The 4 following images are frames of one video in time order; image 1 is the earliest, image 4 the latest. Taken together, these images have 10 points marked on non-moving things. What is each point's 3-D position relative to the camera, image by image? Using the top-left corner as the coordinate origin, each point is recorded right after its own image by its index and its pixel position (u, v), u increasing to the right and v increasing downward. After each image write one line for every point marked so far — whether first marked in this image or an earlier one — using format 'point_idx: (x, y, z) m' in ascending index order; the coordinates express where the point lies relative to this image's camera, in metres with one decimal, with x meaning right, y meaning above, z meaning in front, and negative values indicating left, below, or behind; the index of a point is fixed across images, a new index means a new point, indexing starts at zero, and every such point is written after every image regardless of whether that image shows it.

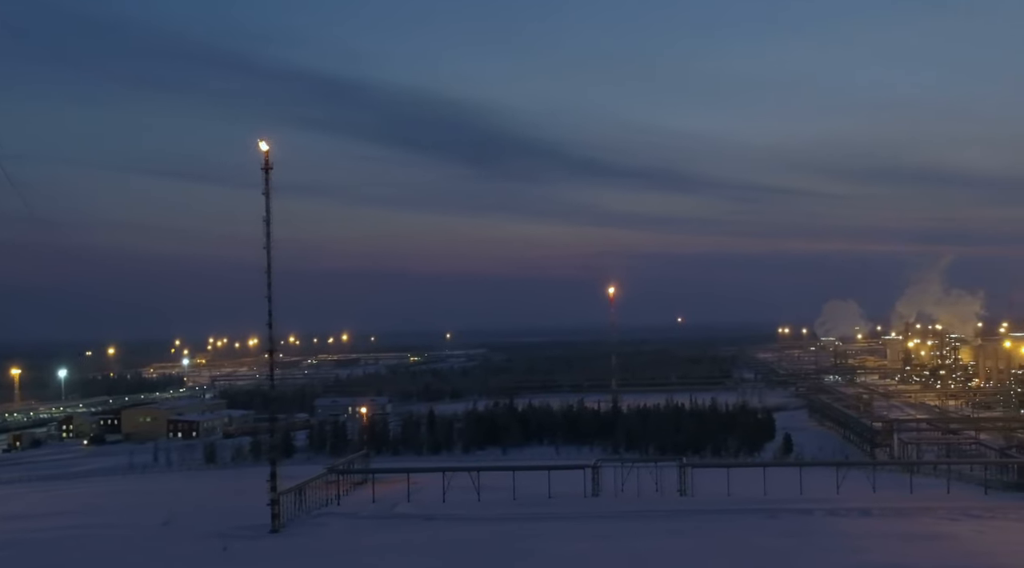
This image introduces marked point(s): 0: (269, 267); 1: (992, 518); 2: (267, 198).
0: (-3.8, +0.3, +17.0) m
1: (+7.7, -3.7, +17.4) m
2: (-3.8, +1.4, +17.0) m
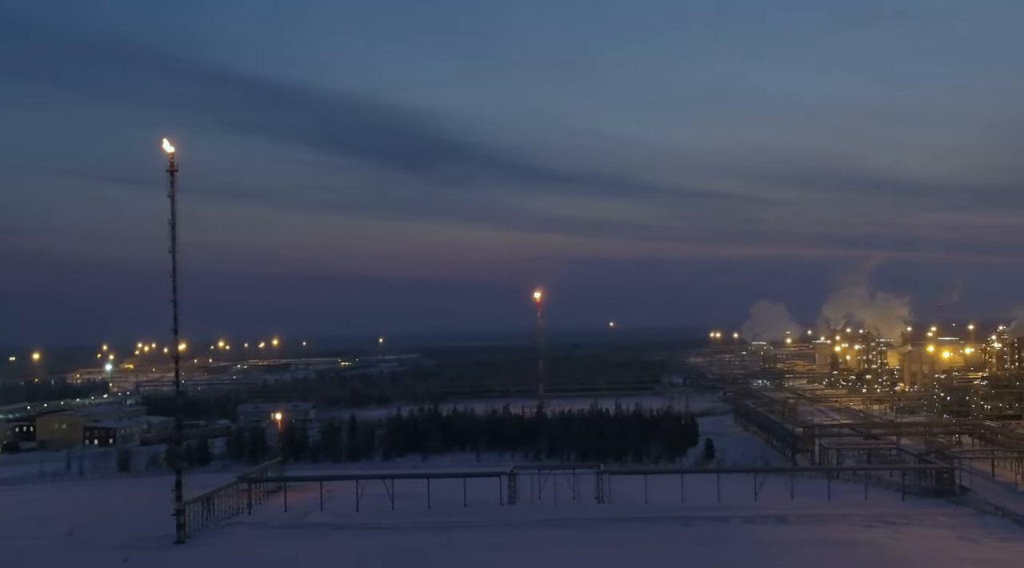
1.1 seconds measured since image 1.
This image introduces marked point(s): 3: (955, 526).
0: (-5.2, +0.2, +16.7) m
1: (+6.3, -3.8, +17.3) m
2: (-5.2, +1.3, +16.7) m
3: (+7.0, -3.8, +17.2) m
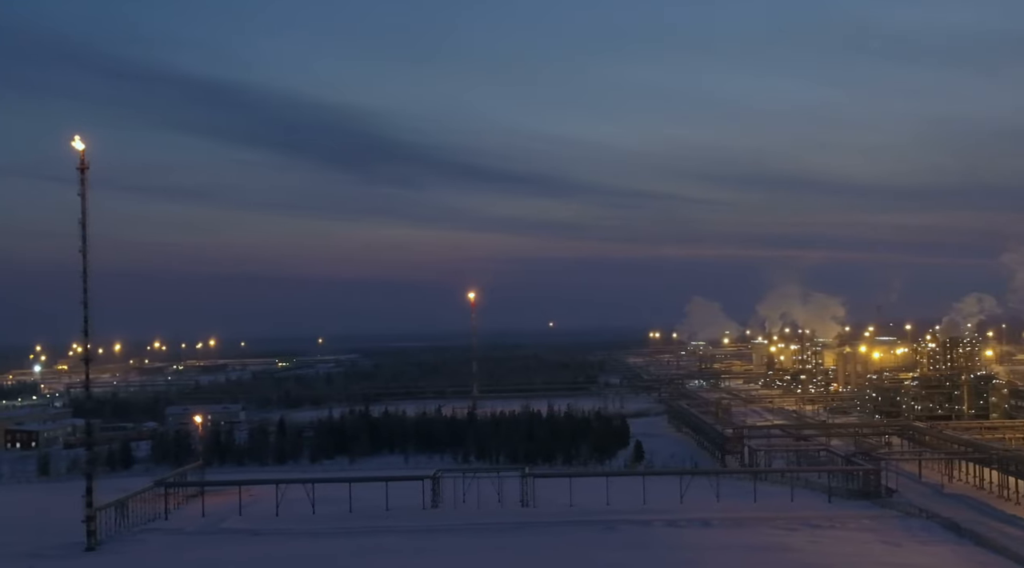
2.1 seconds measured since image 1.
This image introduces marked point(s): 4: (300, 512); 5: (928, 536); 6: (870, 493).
0: (-6.4, +0.1, +16.4) m
1: (+5.0, -3.8, +17.2) m
2: (-6.4, +1.2, +16.4) m
3: (+5.8, -3.8, +17.1) m
4: (-3.4, -3.7, +17.5) m
5: (+6.4, -3.9, +16.8) m
6: (+6.0, -3.5, +18.2) m
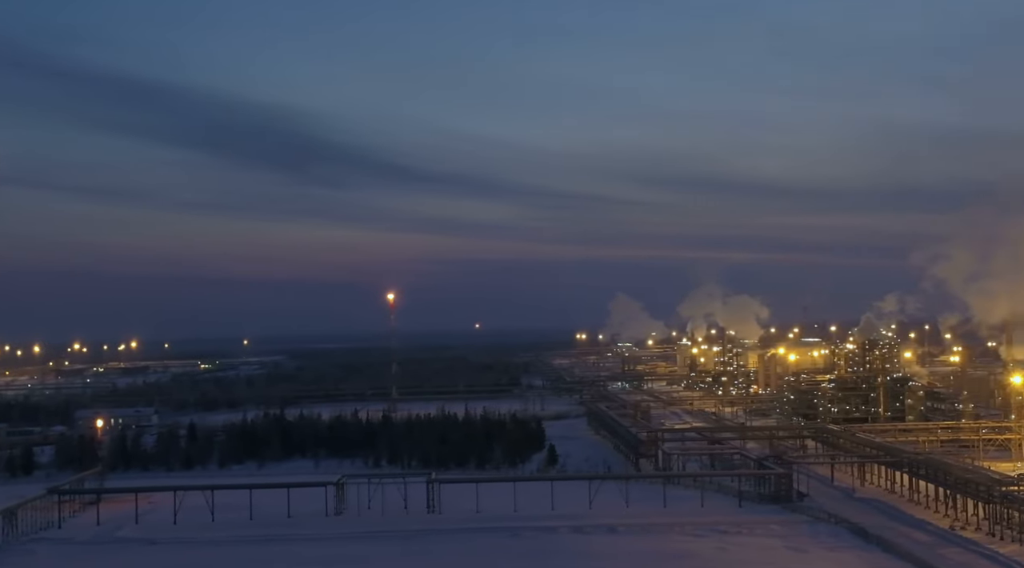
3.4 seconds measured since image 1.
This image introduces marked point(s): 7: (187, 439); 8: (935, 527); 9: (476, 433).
0: (-7.9, +0.1, +15.9) m
1: (+3.5, -3.9, +17.0) m
2: (-7.9, +1.2, +15.9) m
3: (+4.2, -3.9, +16.9) m
4: (-4.9, -3.7, +17.2) m
5: (+4.9, -3.9, +16.6) m
6: (+4.4, -3.5, +18.0) m
7: (-6.0, -2.8, +20.0) m
8: (+6.6, -3.8, +17.0) m
9: (-0.7, -2.7, +19.8) m
